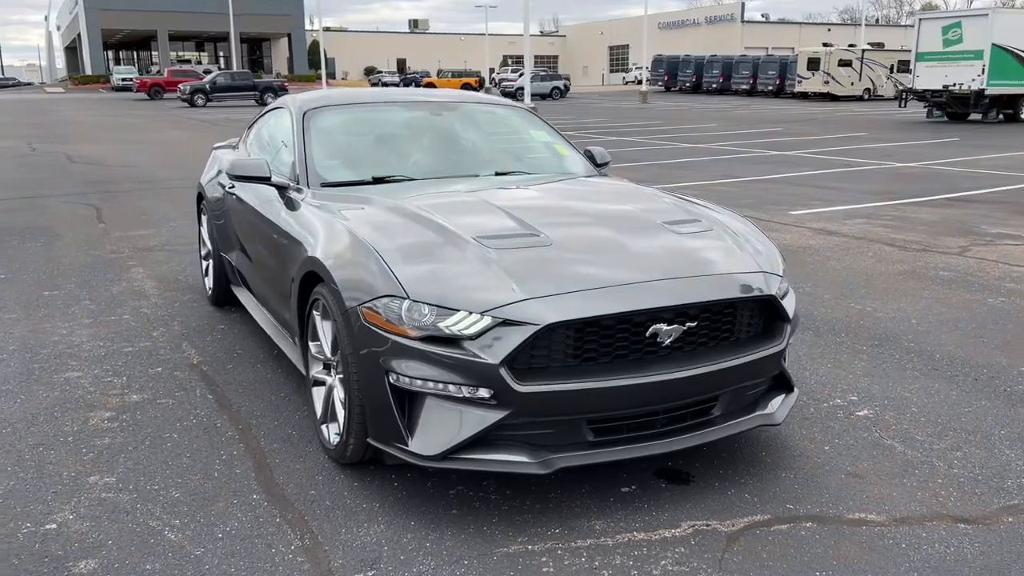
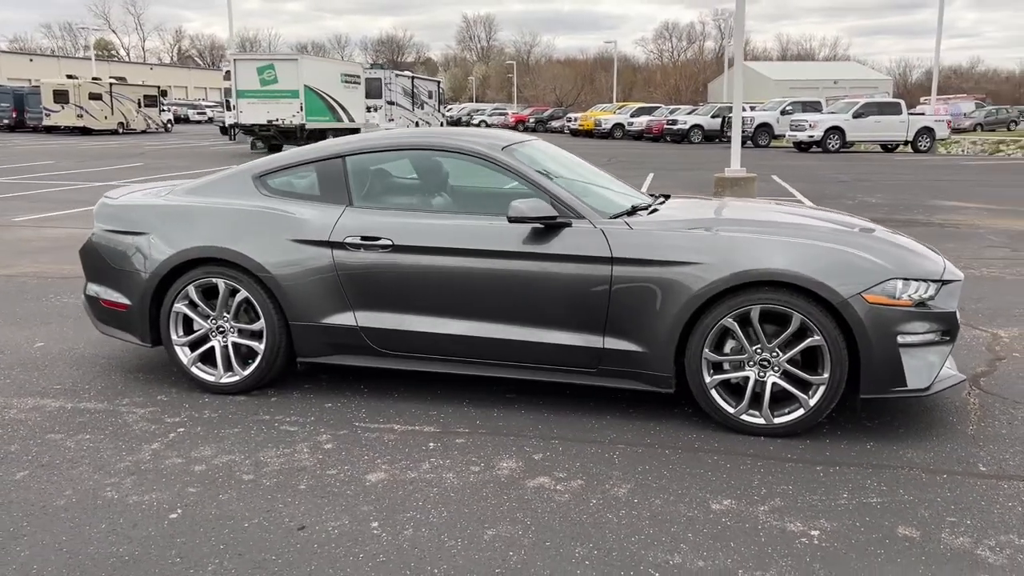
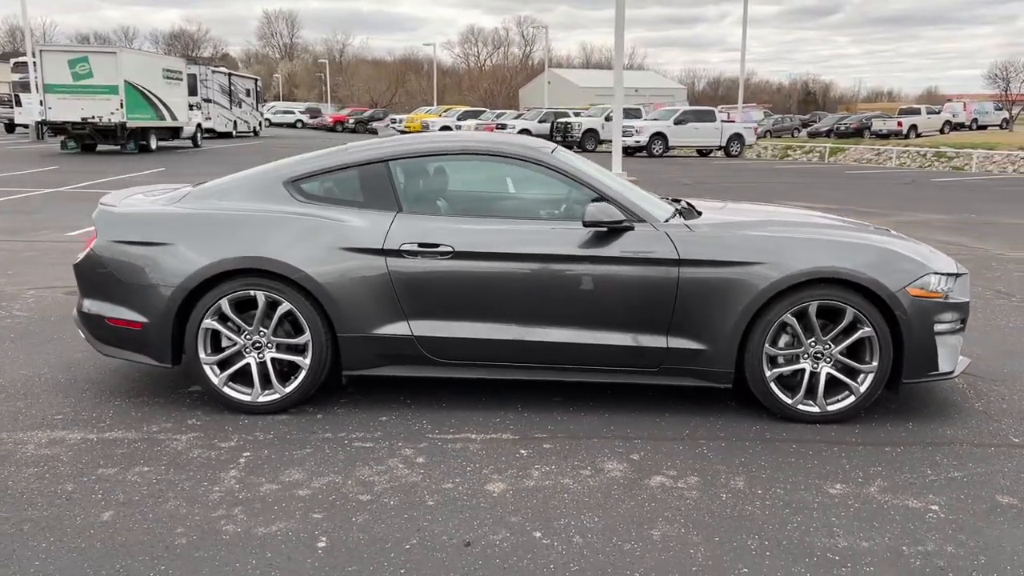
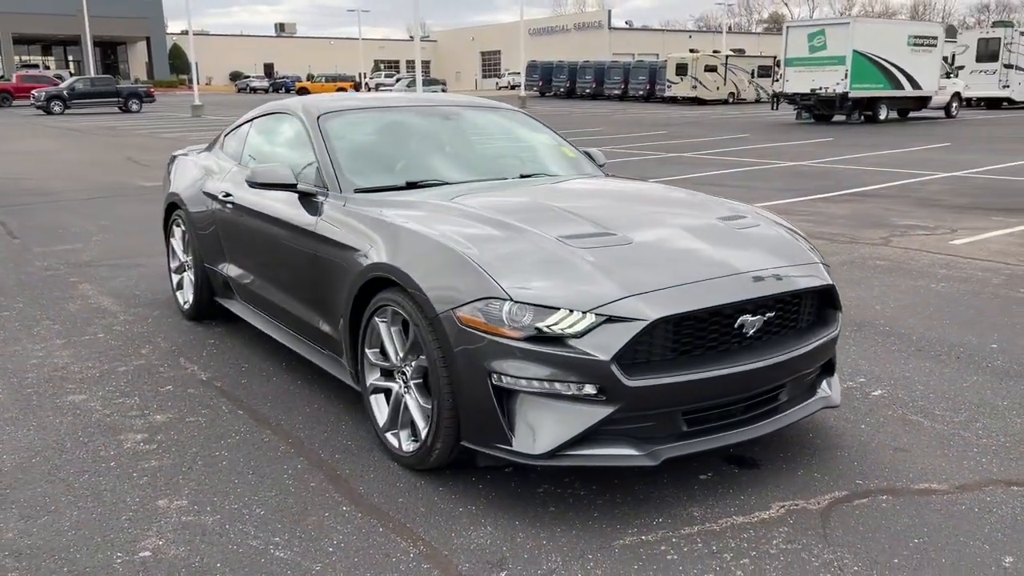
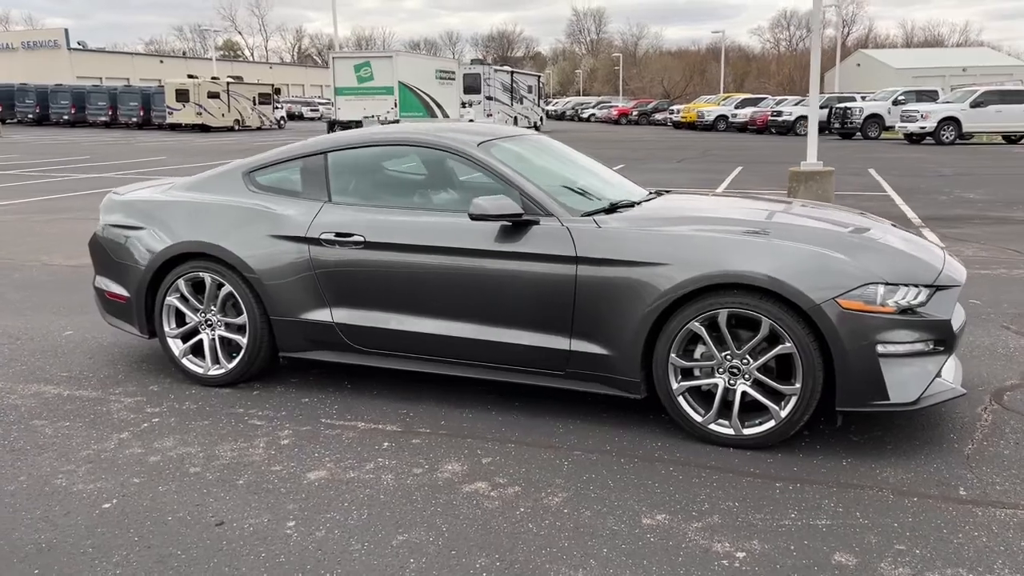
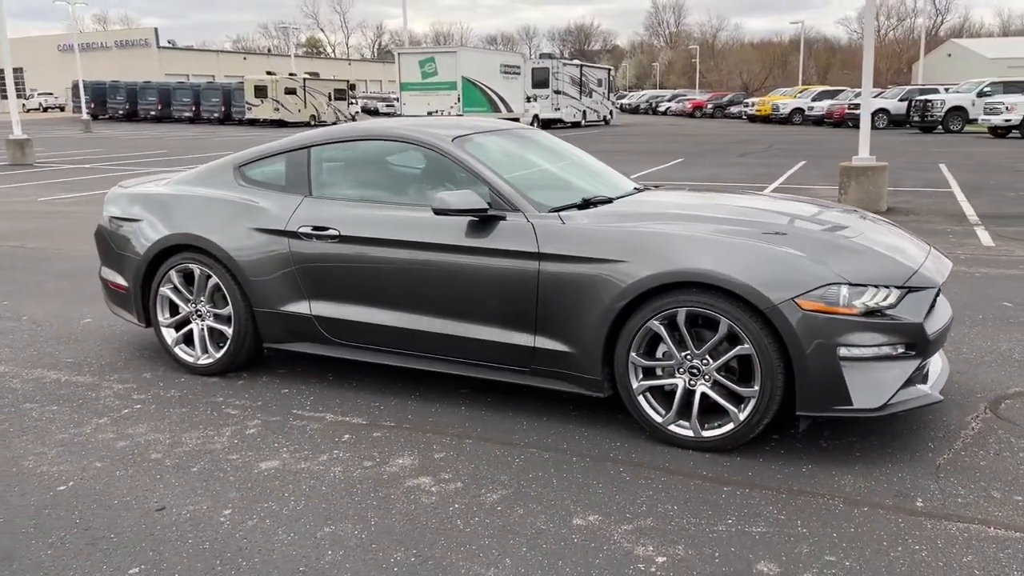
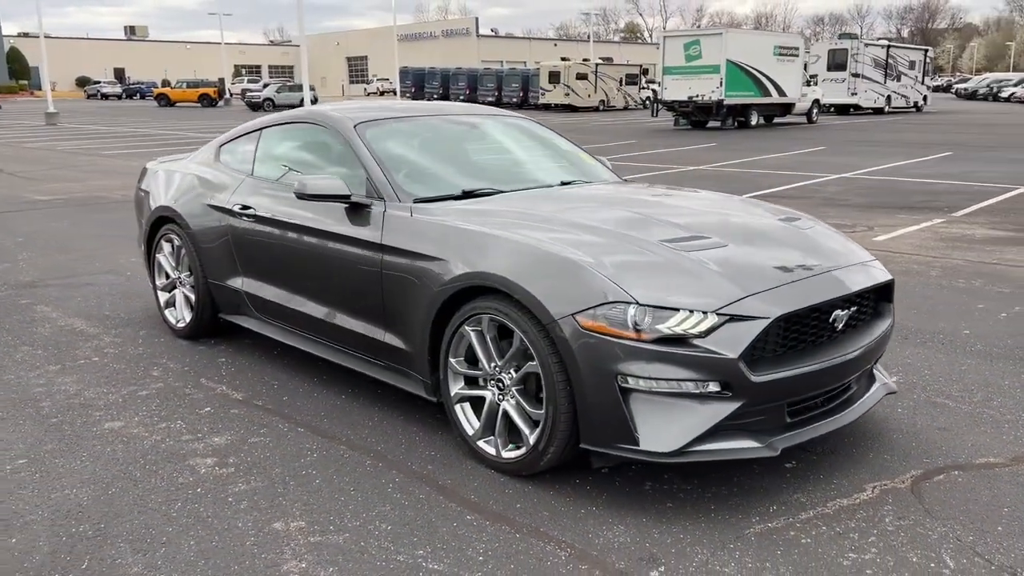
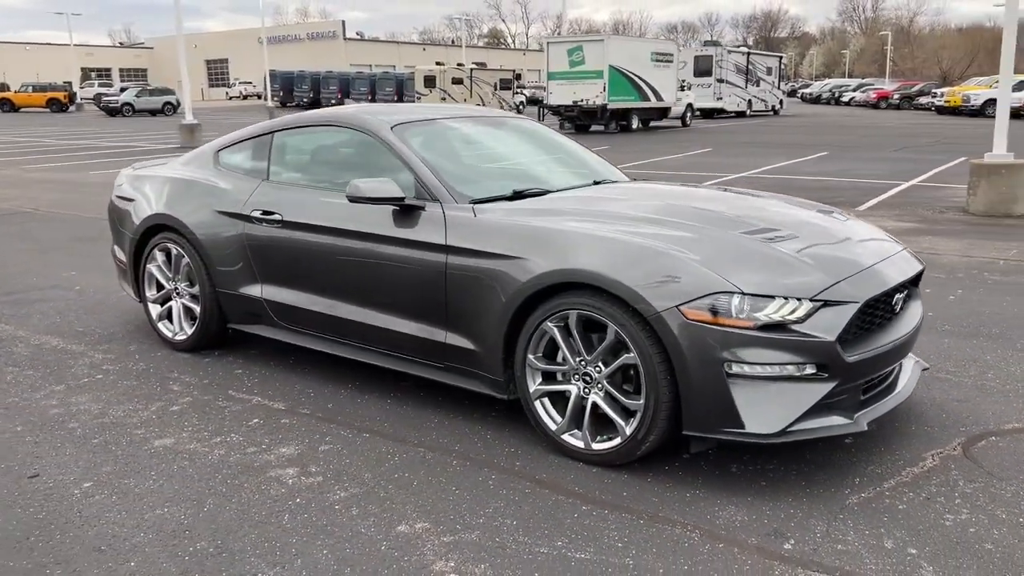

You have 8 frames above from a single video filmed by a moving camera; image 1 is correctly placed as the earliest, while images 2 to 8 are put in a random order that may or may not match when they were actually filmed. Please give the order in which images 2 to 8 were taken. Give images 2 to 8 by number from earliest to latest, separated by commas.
4, 7, 8, 6, 5, 2, 3
